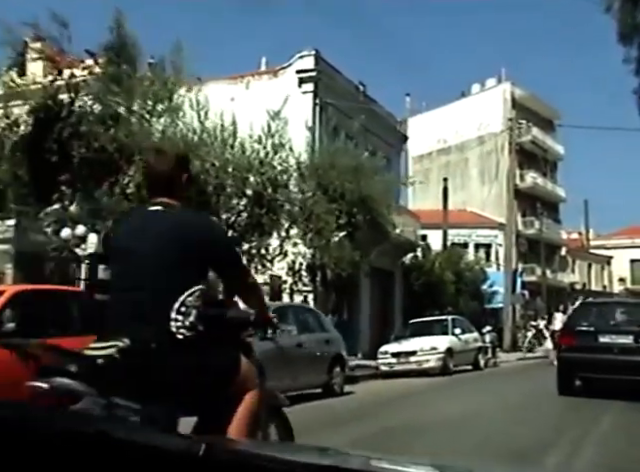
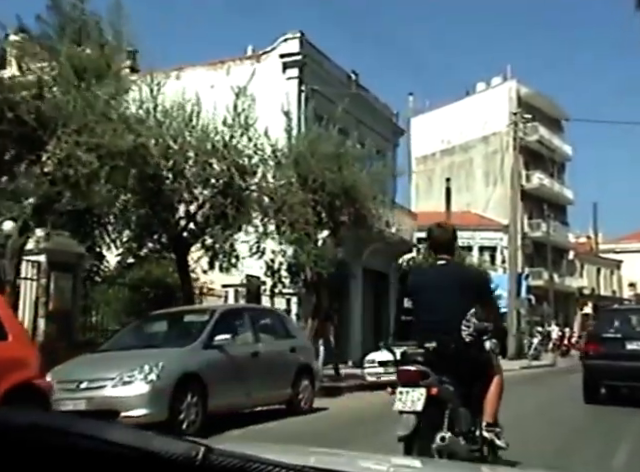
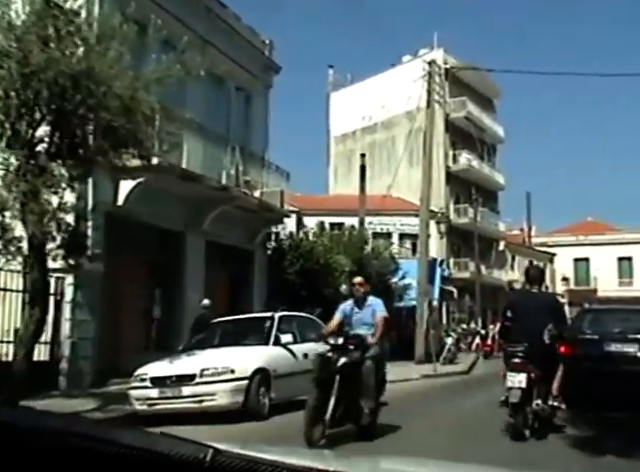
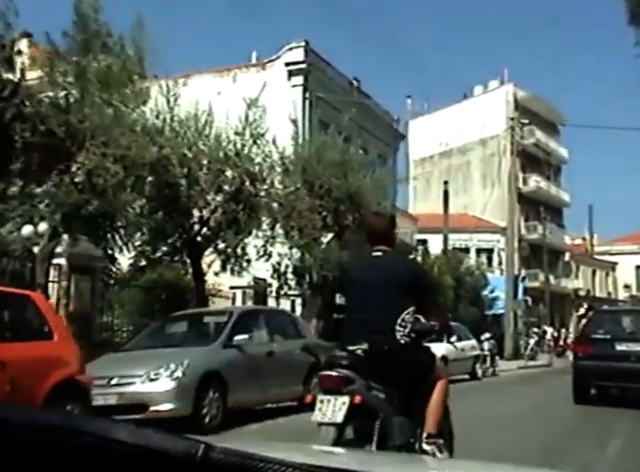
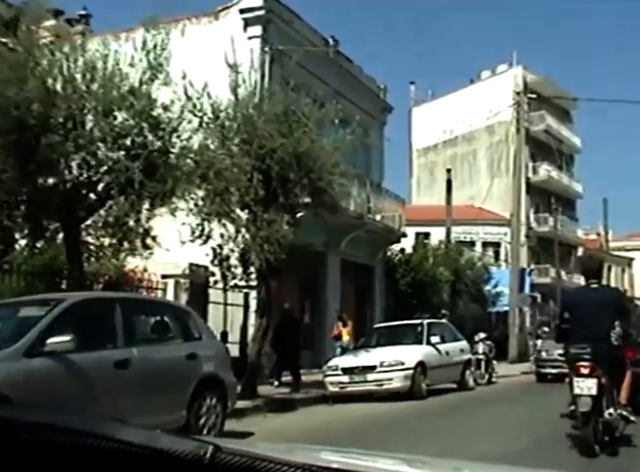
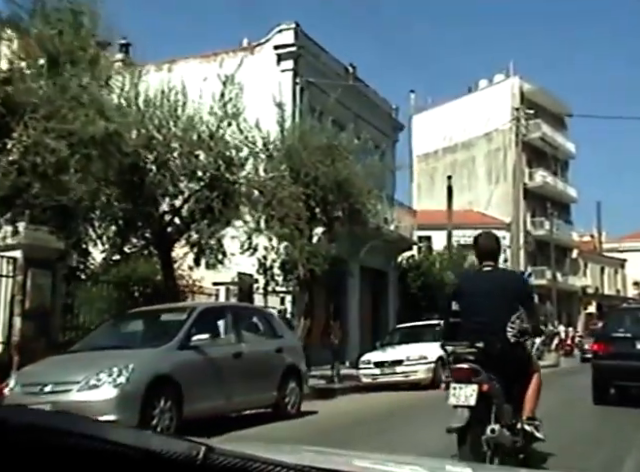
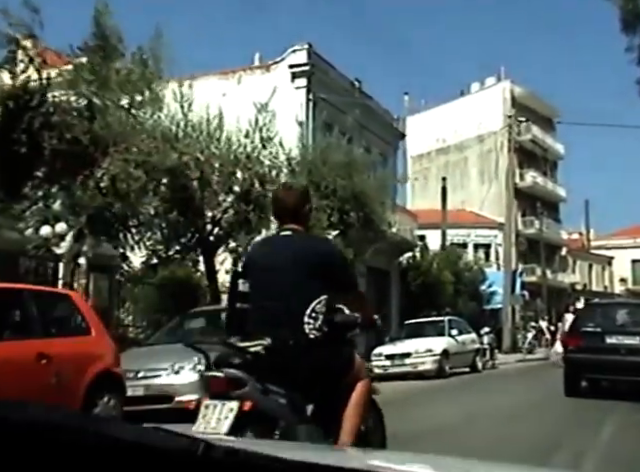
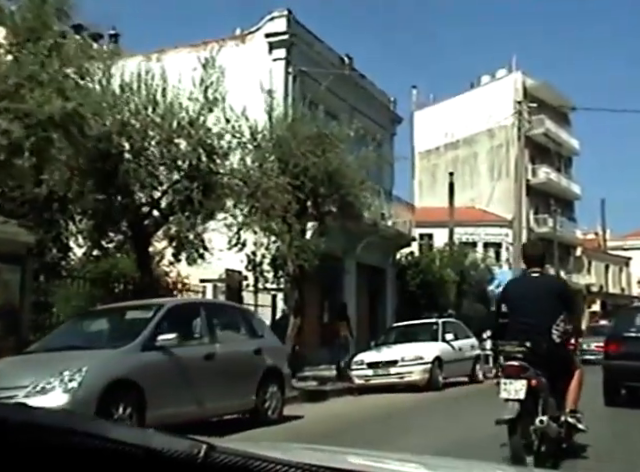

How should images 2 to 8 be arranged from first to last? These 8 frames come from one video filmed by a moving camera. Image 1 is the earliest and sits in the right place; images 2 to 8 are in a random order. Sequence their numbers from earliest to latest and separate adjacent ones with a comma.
7, 4, 2, 6, 8, 5, 3
